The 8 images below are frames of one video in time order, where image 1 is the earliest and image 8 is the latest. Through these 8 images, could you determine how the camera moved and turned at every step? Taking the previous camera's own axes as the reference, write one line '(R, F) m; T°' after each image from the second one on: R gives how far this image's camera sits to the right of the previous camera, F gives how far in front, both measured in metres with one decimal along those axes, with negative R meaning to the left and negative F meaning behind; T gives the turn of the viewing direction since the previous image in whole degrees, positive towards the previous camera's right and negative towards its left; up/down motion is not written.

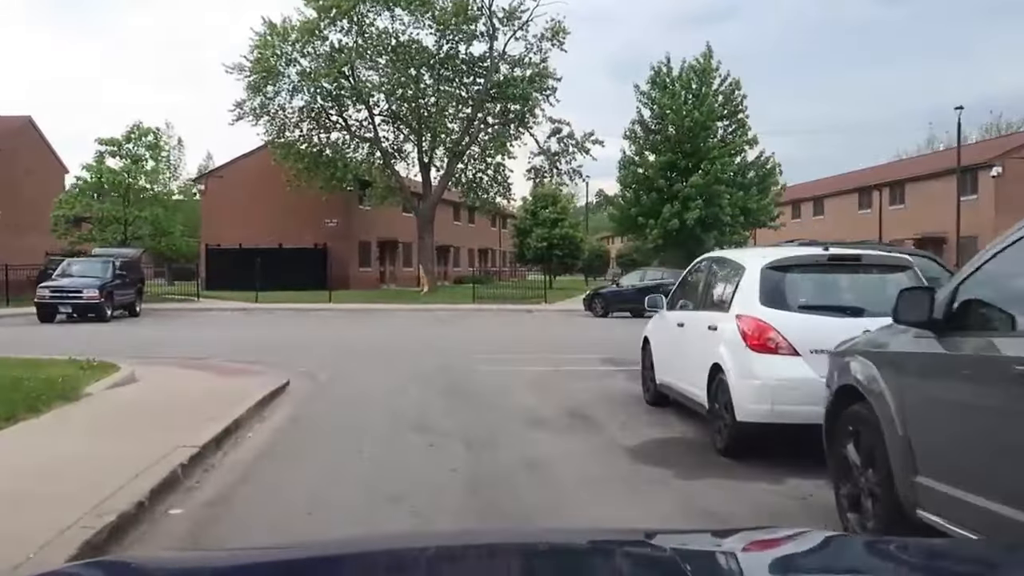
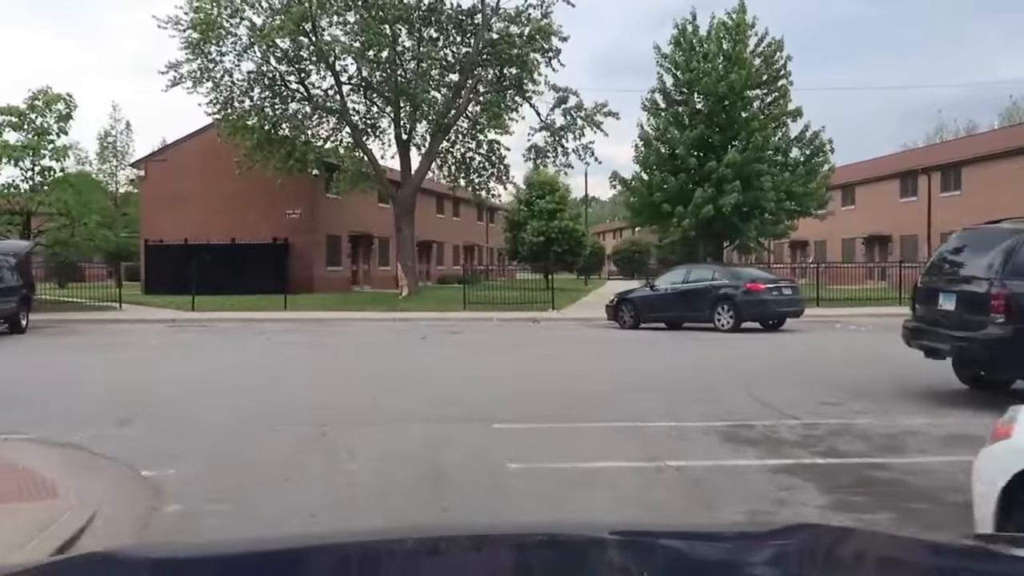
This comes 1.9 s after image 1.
(-0.5, +6.5) m; +1°
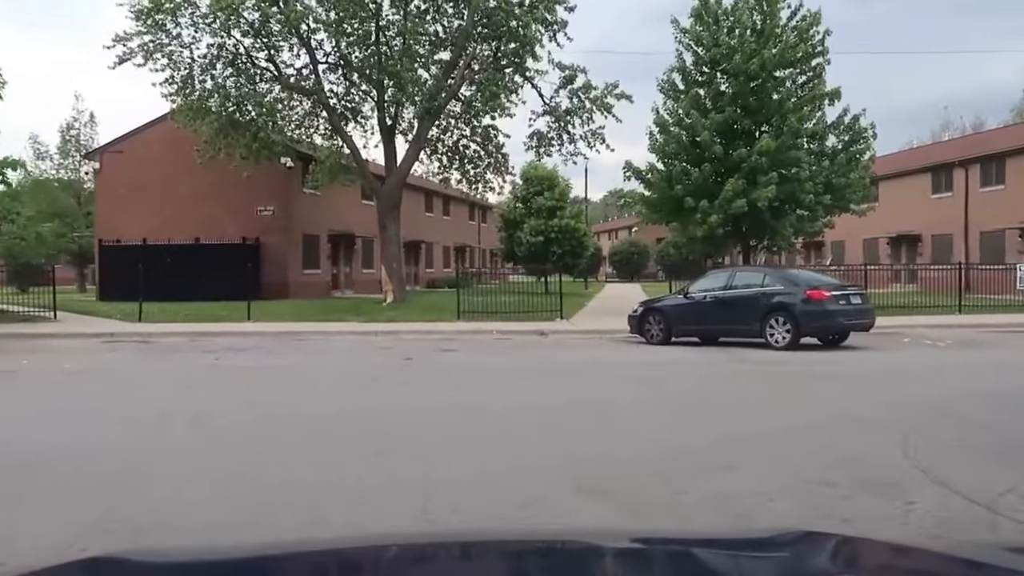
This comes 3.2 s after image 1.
(-0.3, +3.8) m; +1°
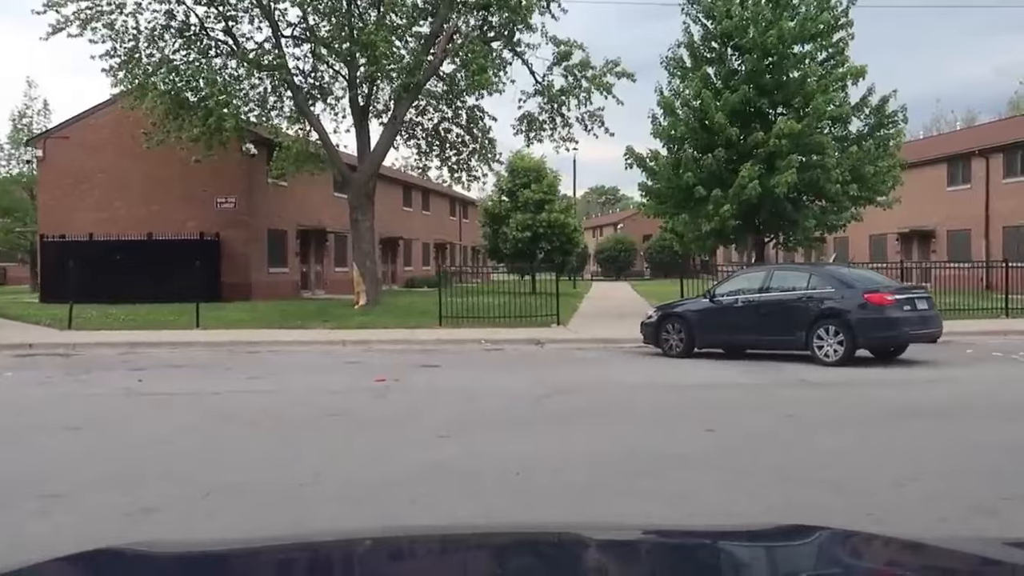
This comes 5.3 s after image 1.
(-0.2, +3.0) m; +1°
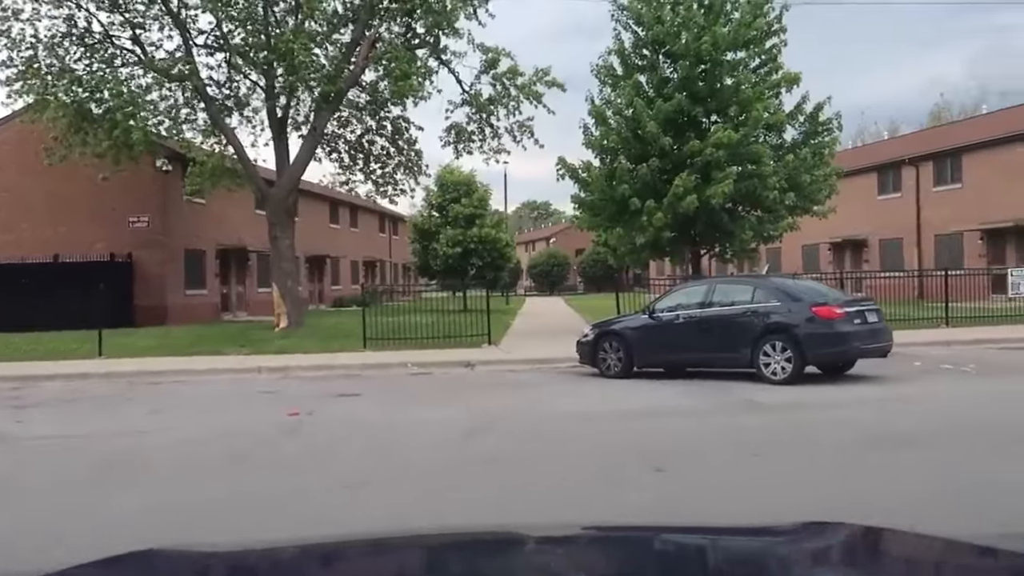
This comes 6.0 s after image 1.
(+0.1, +1.1) m; +4°
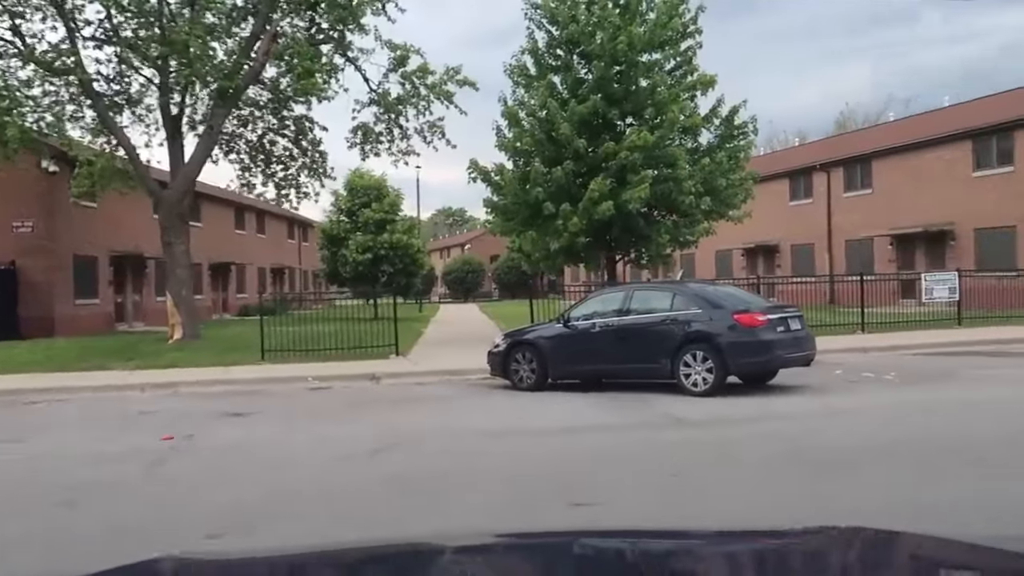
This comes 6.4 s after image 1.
(+0.1, +0.9) m; +5°
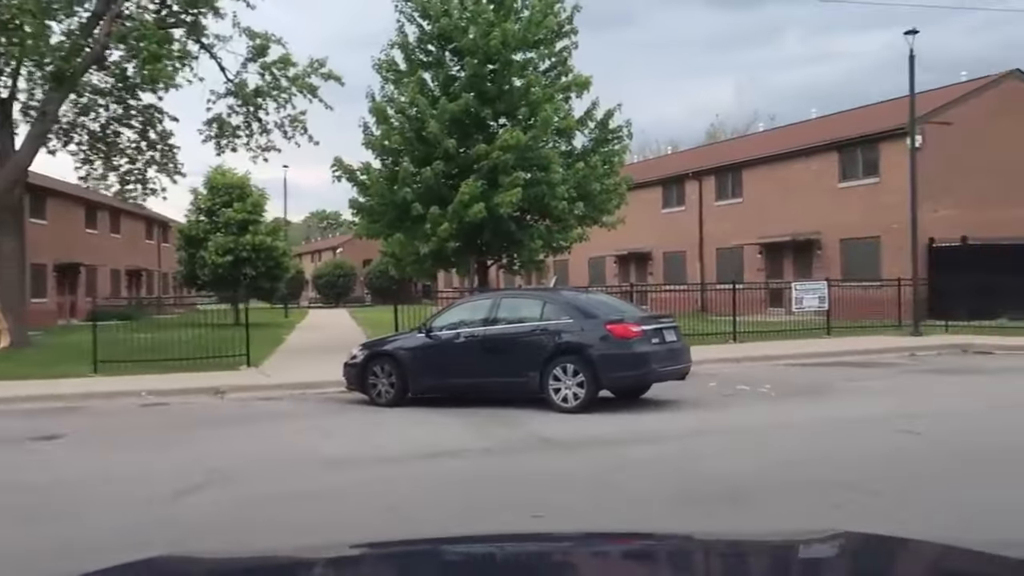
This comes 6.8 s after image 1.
(+0.2, +1.0) m; +7°
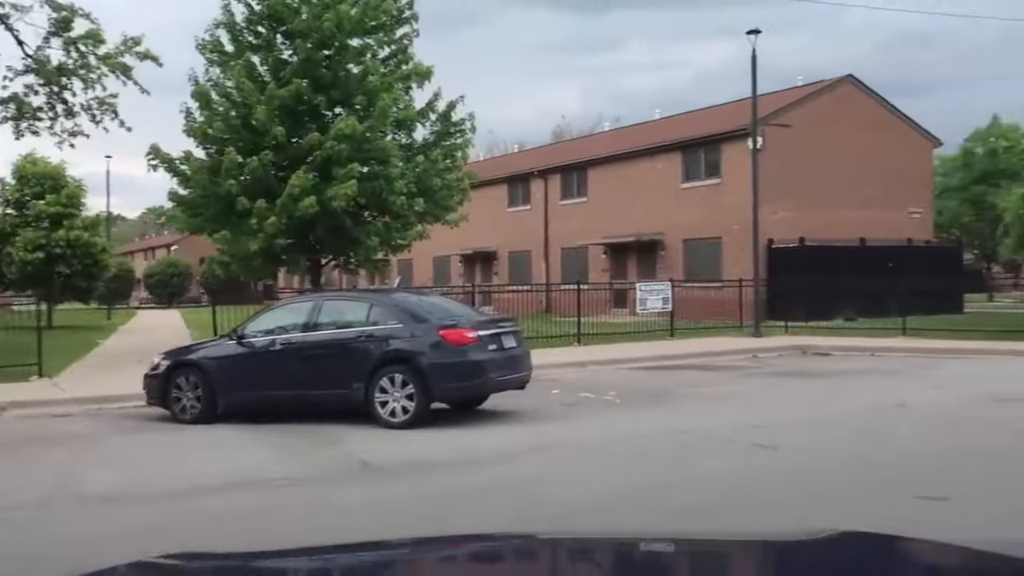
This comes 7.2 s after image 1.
(+0.3, +1.1) m; +9°
